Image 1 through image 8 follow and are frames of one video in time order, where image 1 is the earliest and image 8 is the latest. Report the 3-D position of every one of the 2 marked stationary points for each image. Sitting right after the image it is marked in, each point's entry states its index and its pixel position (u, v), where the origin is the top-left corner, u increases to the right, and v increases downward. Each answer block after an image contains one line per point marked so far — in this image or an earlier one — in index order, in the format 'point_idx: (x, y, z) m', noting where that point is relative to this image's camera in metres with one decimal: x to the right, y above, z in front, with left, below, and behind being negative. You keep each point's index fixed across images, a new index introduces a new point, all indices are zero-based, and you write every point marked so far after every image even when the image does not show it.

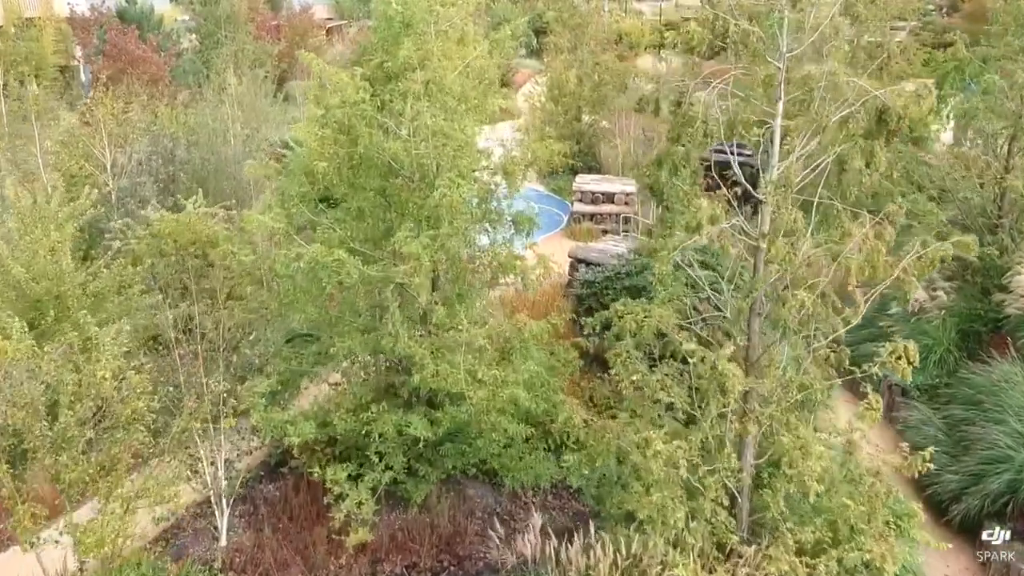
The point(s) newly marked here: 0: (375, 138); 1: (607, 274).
0: (-0.9, +1.0, +6.8) m
1: (+1.0, +0.1, +10.5) m
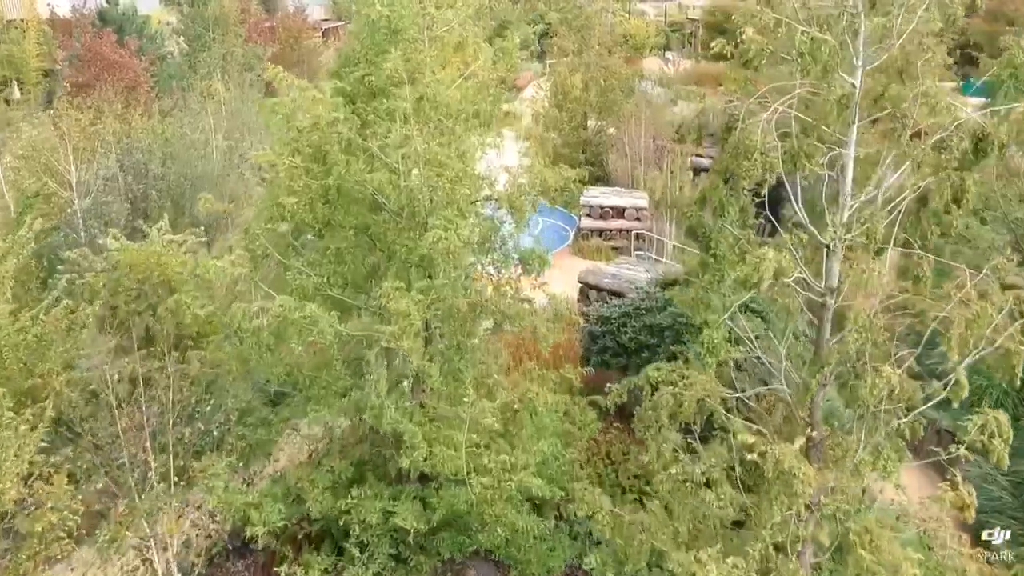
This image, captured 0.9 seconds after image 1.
0: (-0.9, +0.7, +5.7) m
1: (+1.1, -0.2, +9.3) m
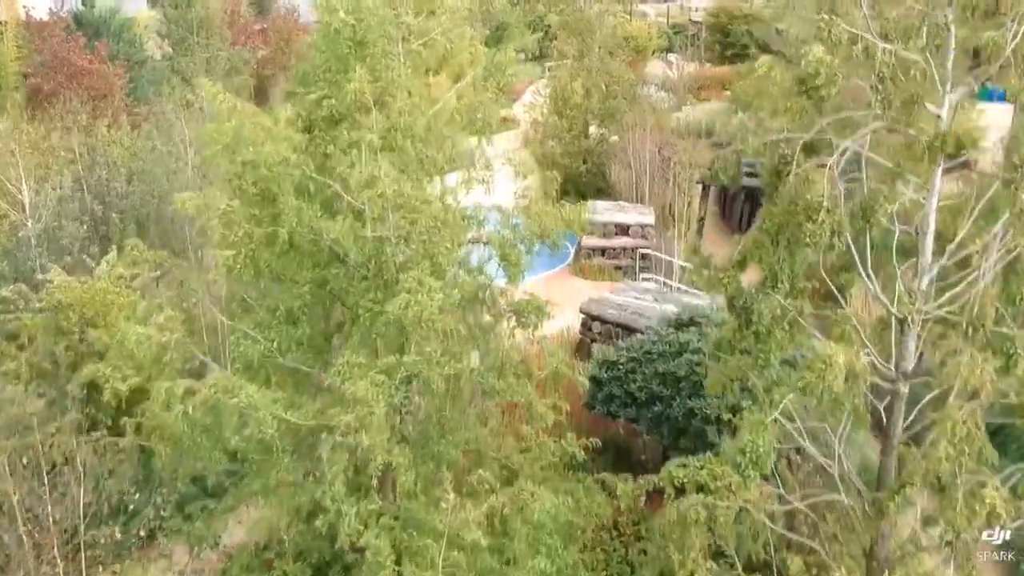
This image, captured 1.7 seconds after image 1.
0: (-0.9, +0.4, +4.6) m
1: (+1.0, -0.6, +8.2) m
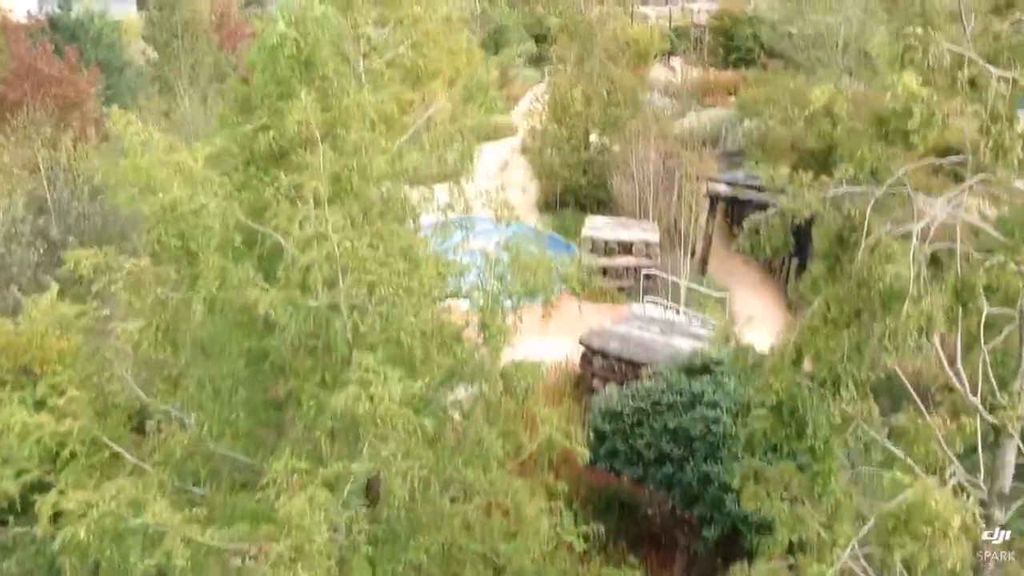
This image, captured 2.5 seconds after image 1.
0: (-1.0, +0.1, +3.6) m
1: (+0.9, -0.9, +7.3) m
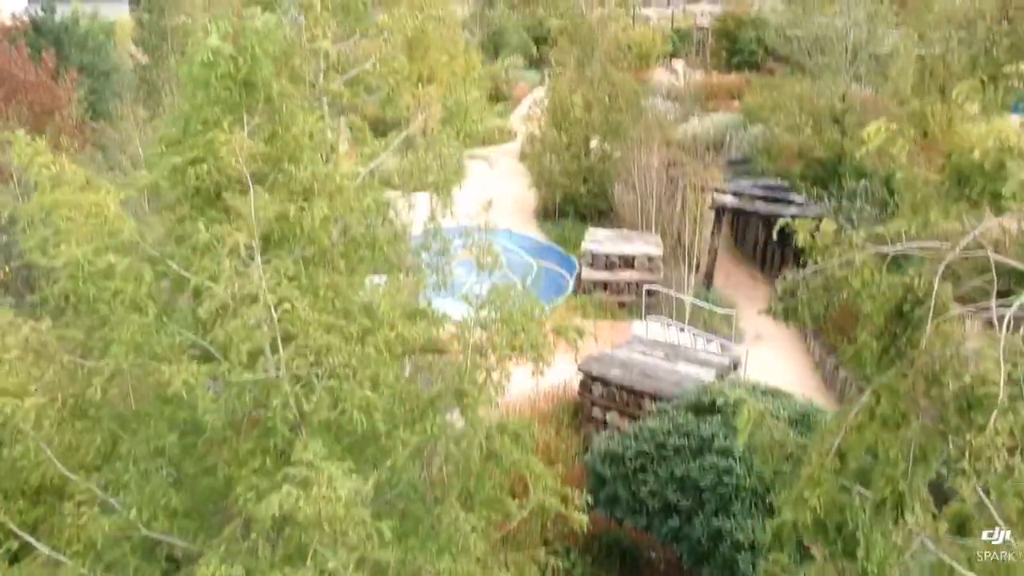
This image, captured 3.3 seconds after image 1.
0: (-1.1, -0.2, +3.0) m
1: (+0.9, -1.1, +6.6) m
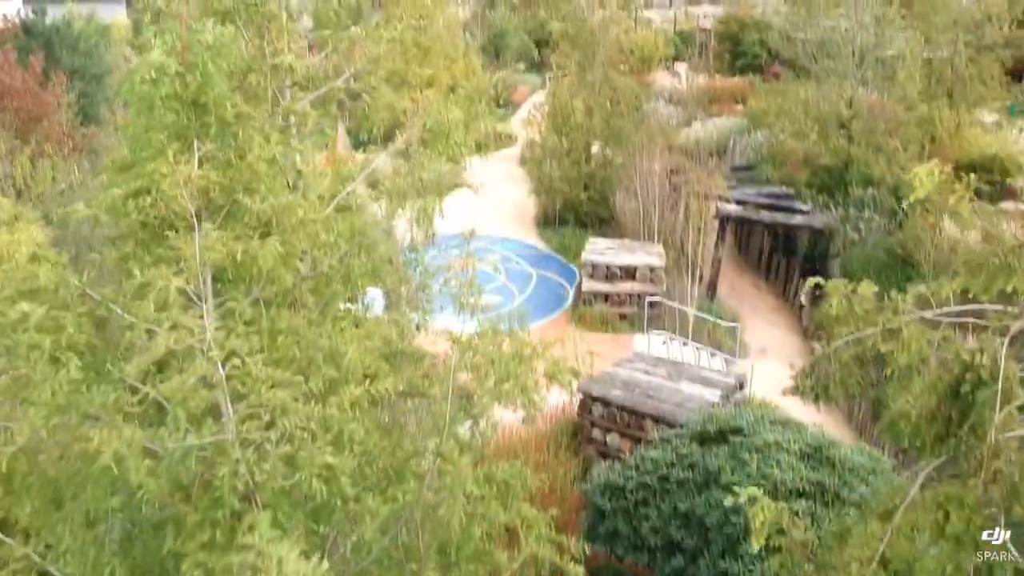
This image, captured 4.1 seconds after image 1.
0: (-1.1, -0.3, +2.6) m
1: (+0.8, -1.2, +6.3) m
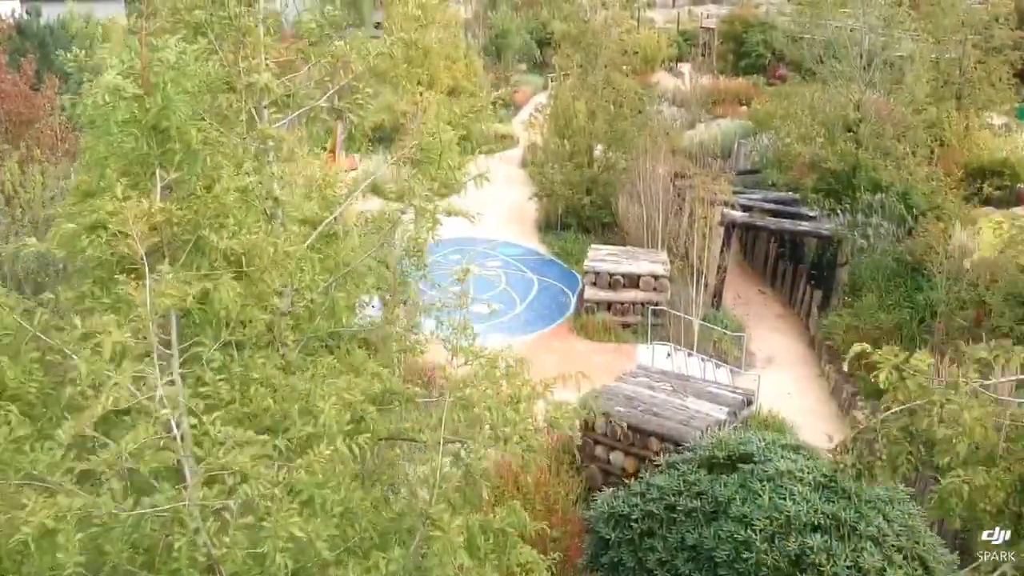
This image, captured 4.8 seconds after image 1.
0: (-1.1, -0.4, +2.3) m
1: (+0.8, -1.3, +6.0) m
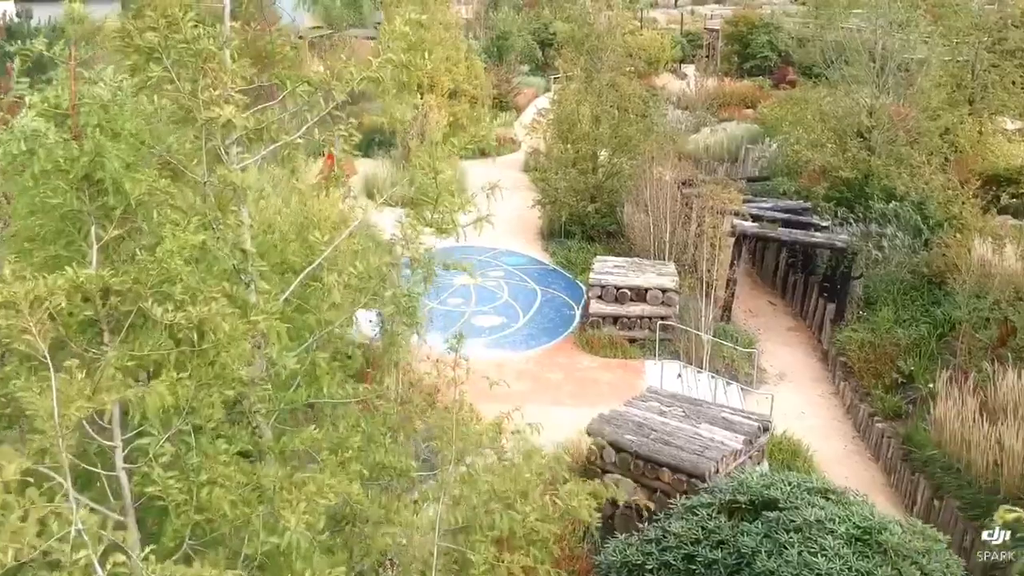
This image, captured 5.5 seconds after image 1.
0: (-1.1, -0.6, +1.9) m
1: (+0.9, -1.5, +5.5) m
